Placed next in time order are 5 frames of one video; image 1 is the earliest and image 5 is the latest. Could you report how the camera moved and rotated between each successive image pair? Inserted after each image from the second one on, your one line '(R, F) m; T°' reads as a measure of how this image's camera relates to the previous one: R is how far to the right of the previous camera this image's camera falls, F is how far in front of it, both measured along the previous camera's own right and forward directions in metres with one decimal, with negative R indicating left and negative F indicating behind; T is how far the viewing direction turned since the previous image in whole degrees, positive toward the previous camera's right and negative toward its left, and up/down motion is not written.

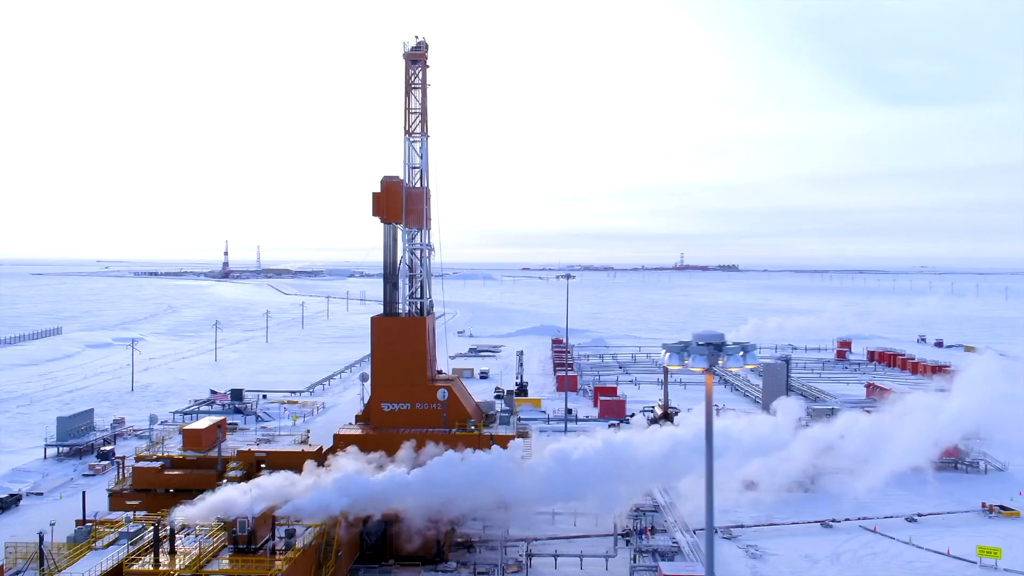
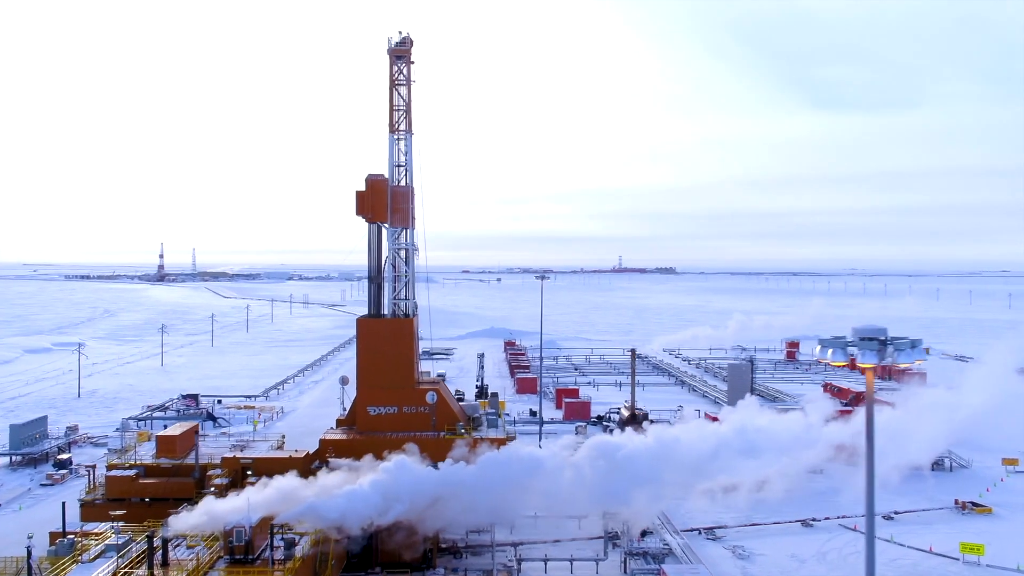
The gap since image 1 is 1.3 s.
(+1.8, -0.3) m; -2°
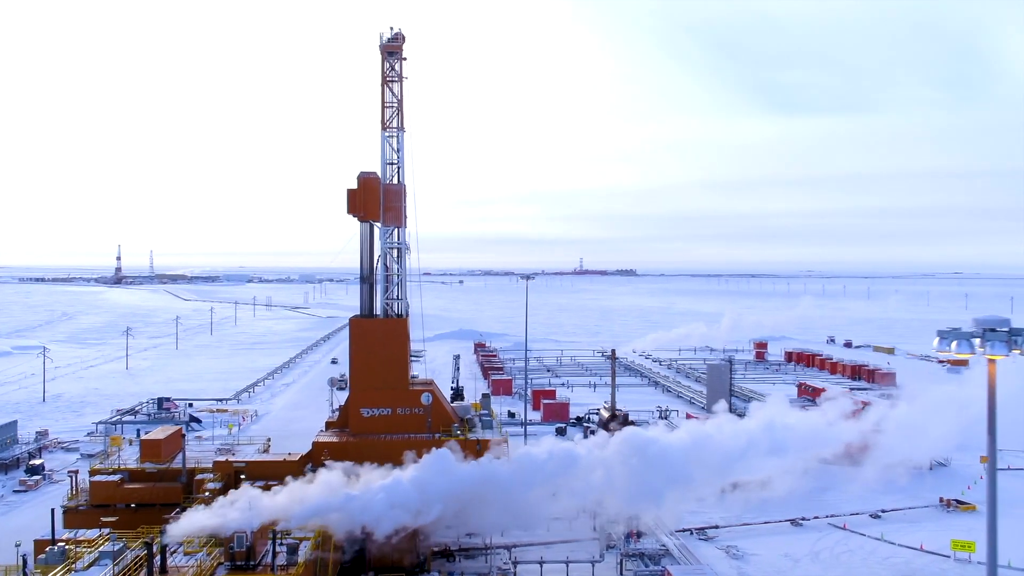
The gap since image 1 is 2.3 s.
(-0.3, +0.2) m; +1°
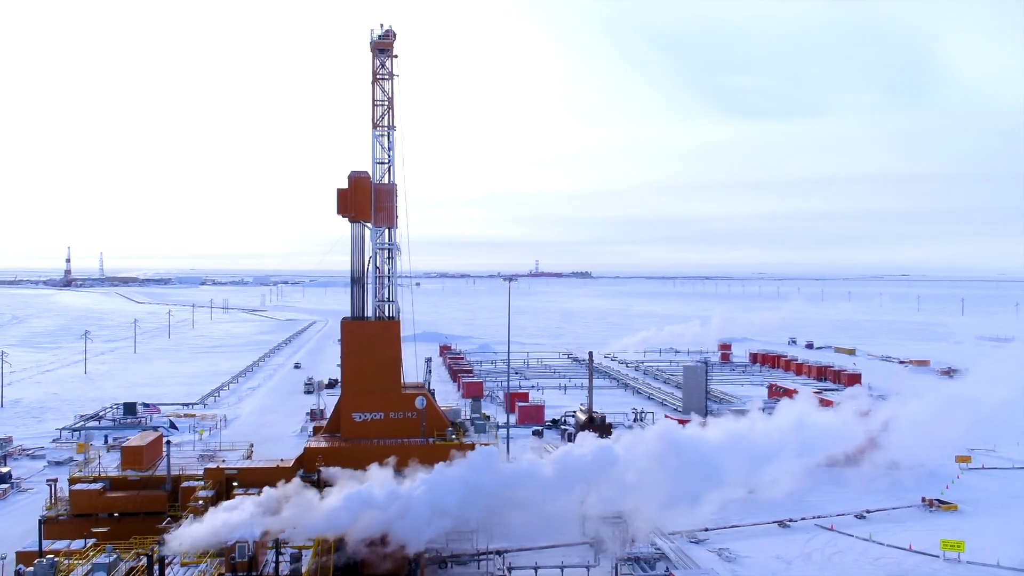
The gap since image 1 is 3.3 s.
(-0.3, +0.2) m; +2°
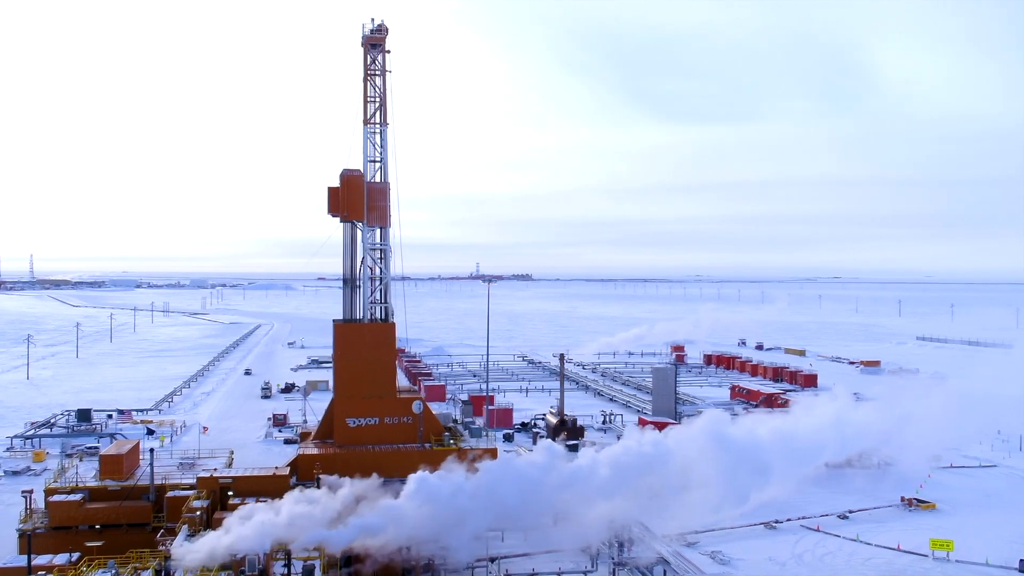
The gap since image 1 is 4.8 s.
(-0.5, +0.3) m; +2°
